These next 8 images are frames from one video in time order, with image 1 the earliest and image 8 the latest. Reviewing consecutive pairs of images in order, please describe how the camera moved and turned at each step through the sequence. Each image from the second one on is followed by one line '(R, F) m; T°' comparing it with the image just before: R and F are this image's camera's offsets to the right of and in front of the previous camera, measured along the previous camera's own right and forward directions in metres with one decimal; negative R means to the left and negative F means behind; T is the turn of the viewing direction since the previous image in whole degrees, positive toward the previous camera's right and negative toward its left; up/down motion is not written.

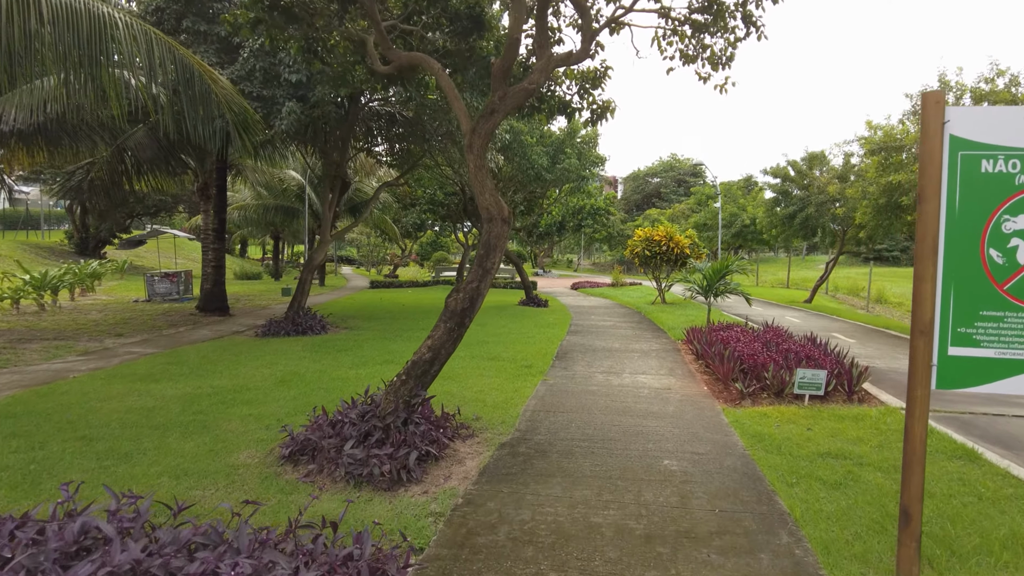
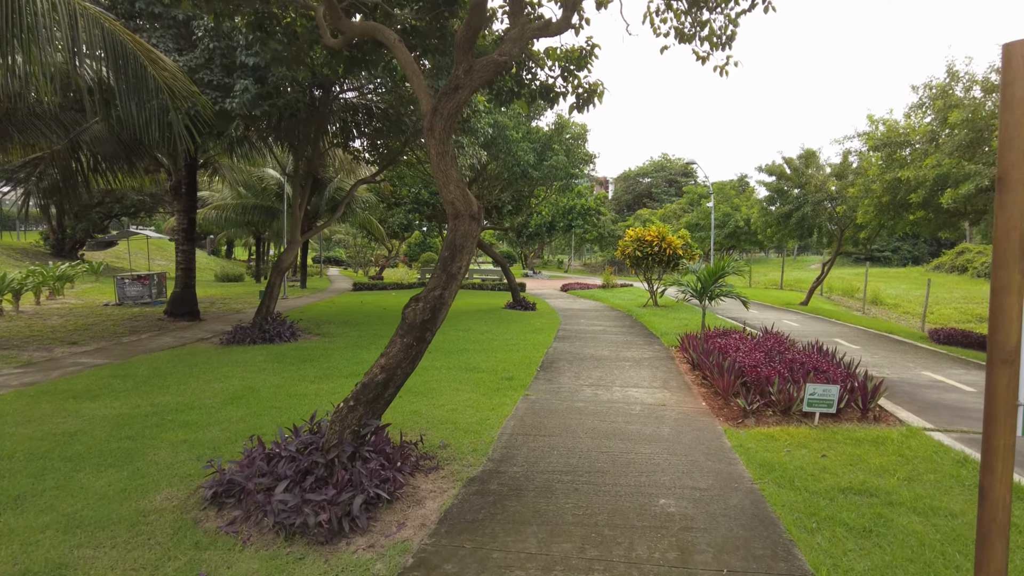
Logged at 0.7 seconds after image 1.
(+0.1, +0.6) m; +1°
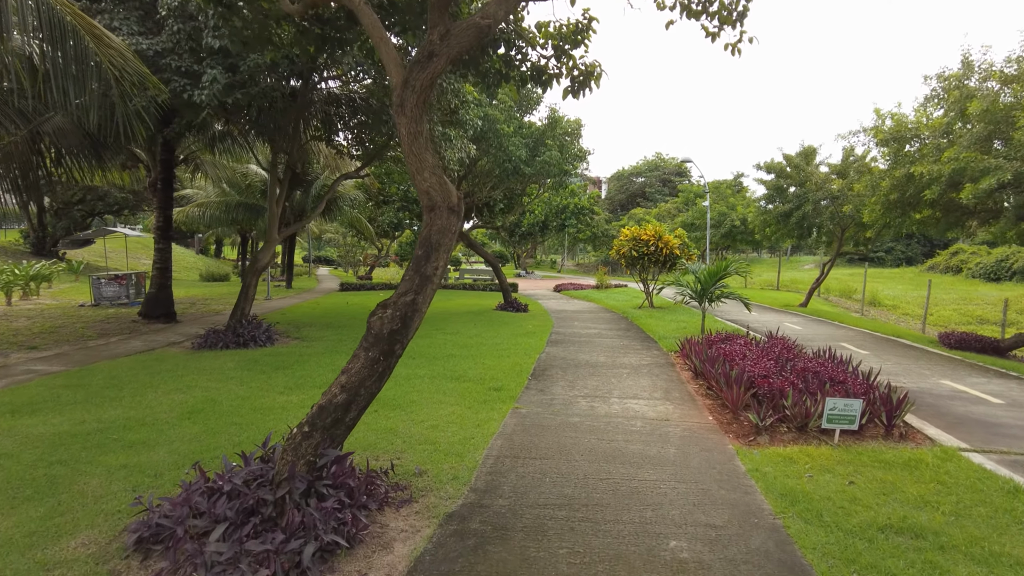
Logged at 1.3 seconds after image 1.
(0.0, +0.5) m; +1°
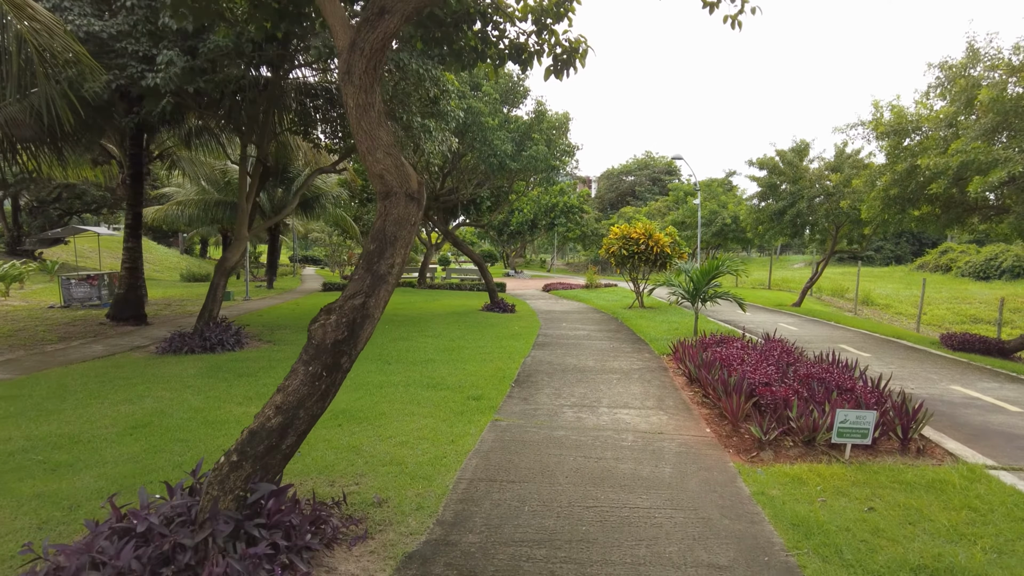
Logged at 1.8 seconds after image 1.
(+0.1, +0.5) m; +1°
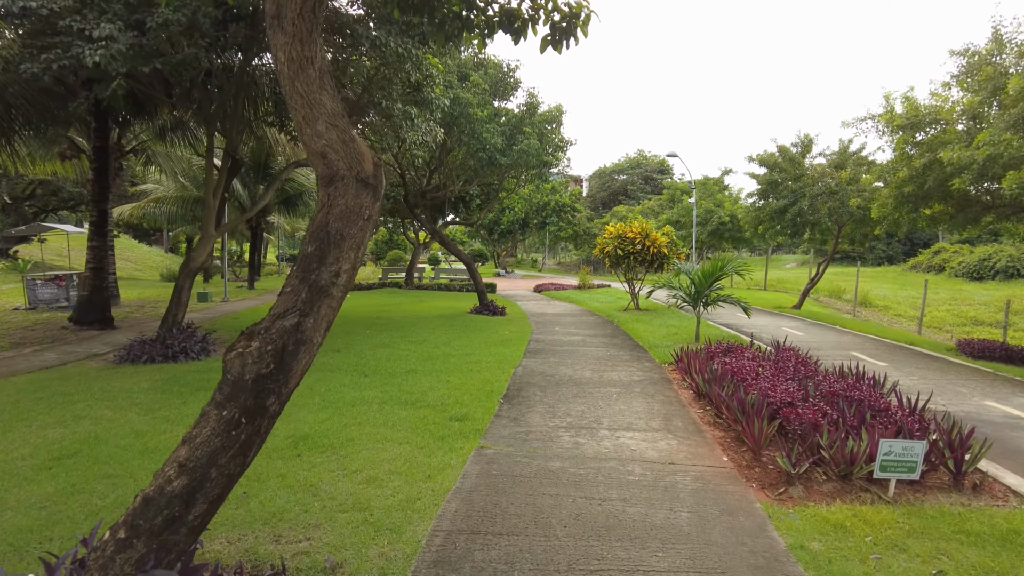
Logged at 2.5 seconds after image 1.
(0.0, +0.6) m; +1°
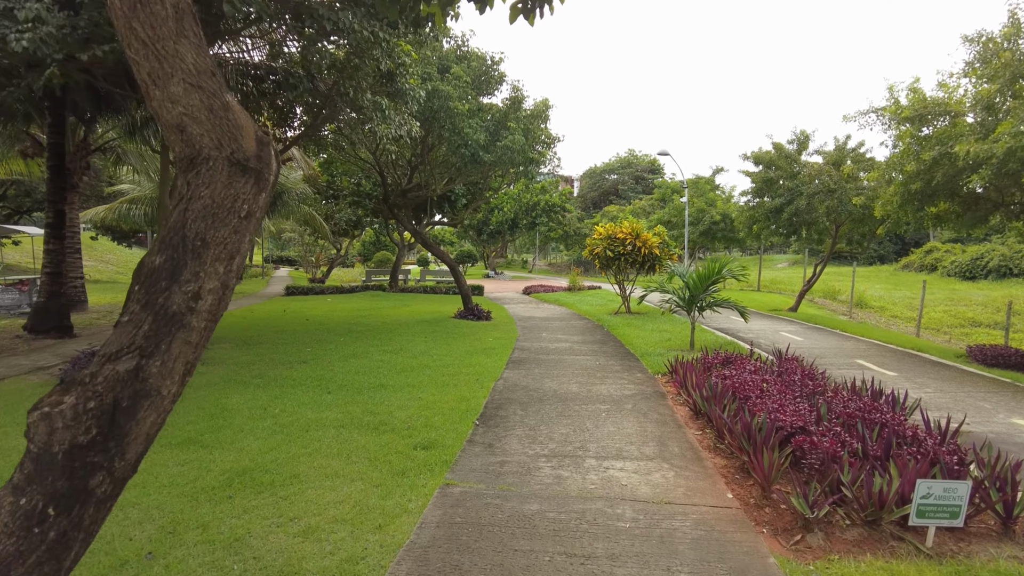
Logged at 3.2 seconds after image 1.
(+0.1, +0.6) m; +1°
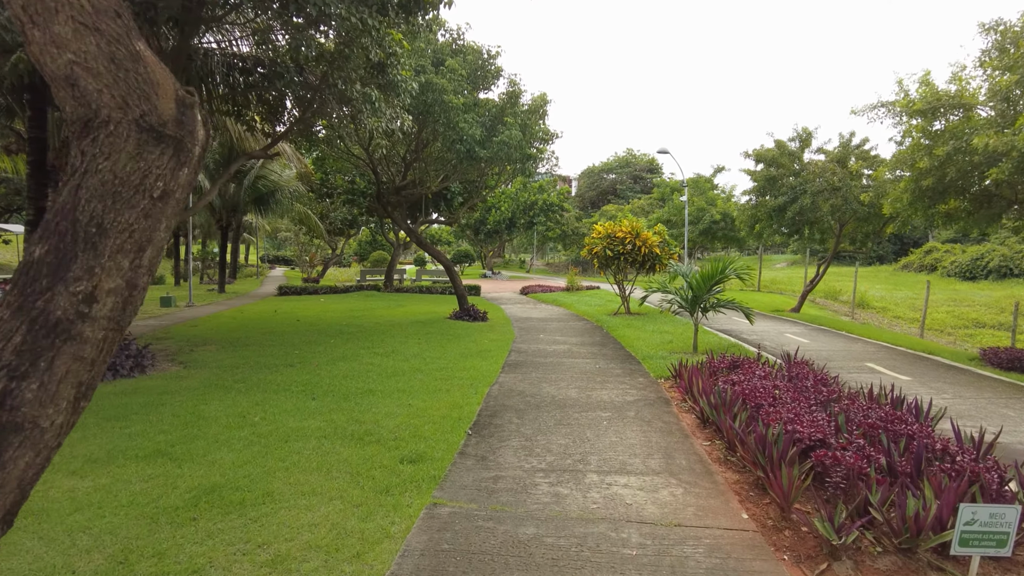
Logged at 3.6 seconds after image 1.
(0.0, +0.3) m; 0°
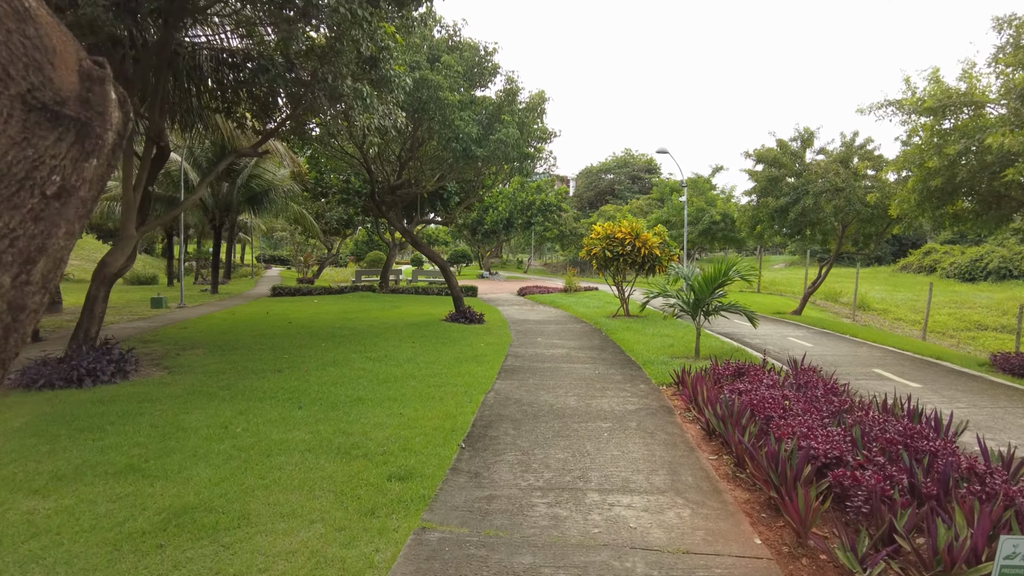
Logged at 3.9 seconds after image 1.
(0.0, +0.2) m; 0°
